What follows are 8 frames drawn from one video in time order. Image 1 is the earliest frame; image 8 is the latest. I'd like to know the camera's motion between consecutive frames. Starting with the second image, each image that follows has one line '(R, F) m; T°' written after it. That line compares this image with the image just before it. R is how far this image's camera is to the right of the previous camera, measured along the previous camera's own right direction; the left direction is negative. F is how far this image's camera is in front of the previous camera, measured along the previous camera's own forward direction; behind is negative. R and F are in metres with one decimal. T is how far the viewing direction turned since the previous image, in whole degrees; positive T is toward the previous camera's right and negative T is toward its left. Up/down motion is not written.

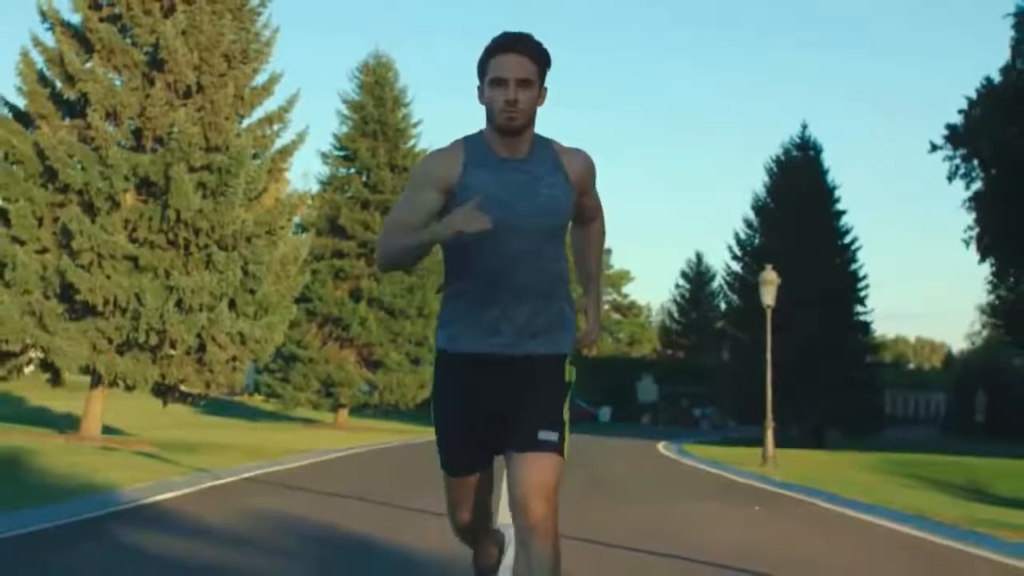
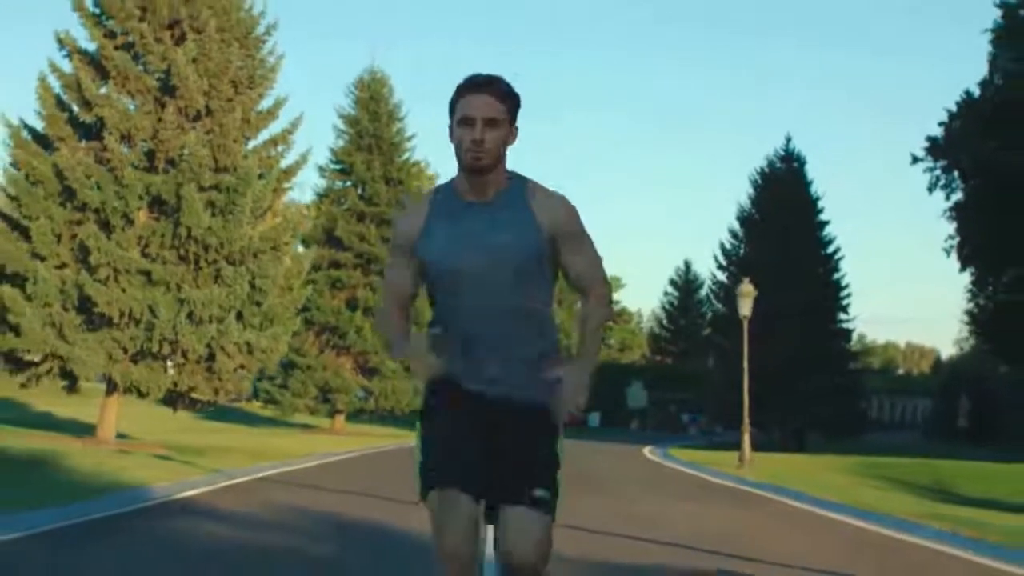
(0.0, -1.7) m; 0°
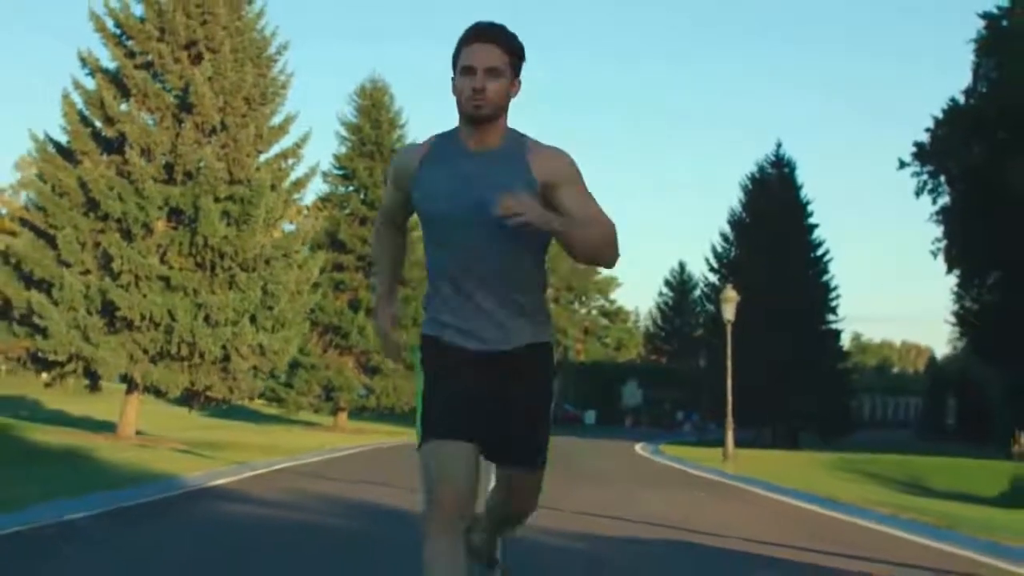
(0.0, -1.8) m; 0°
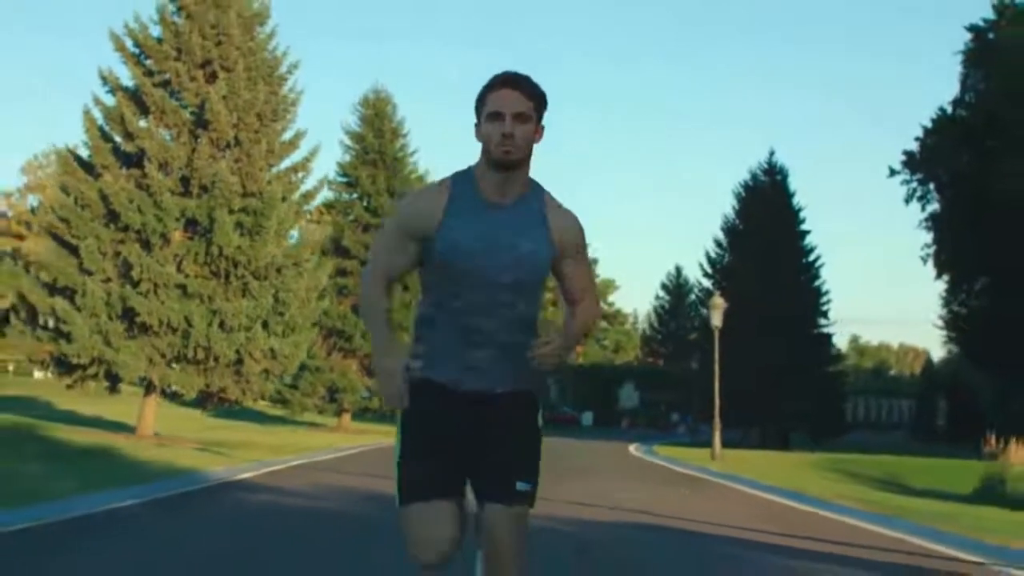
(0.0, -1.7) m; 0°
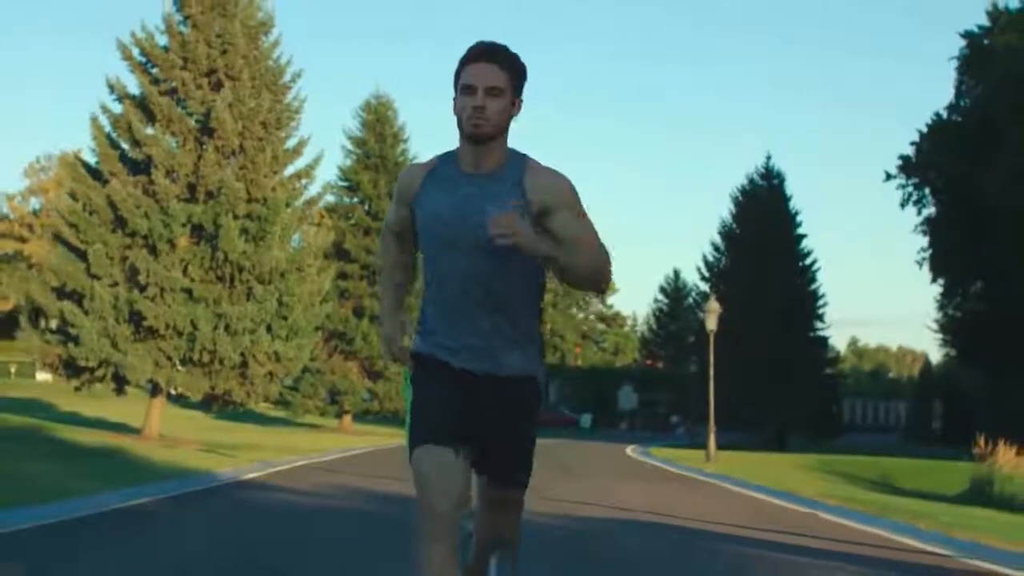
(0.0, -0.7) m; 0°
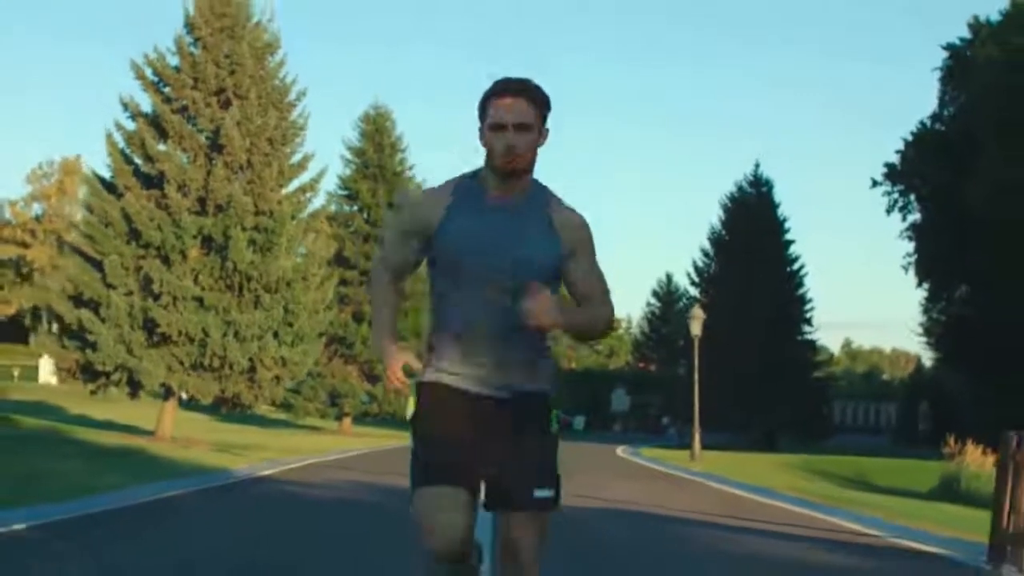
(0.0, -1.8) m; 0°
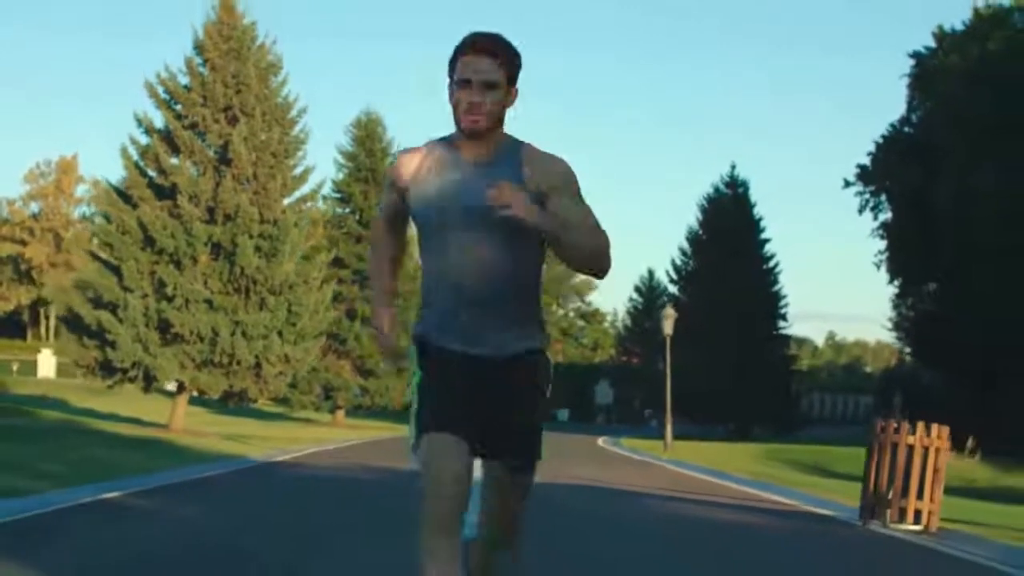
(0.0, -2.9) m; +1°
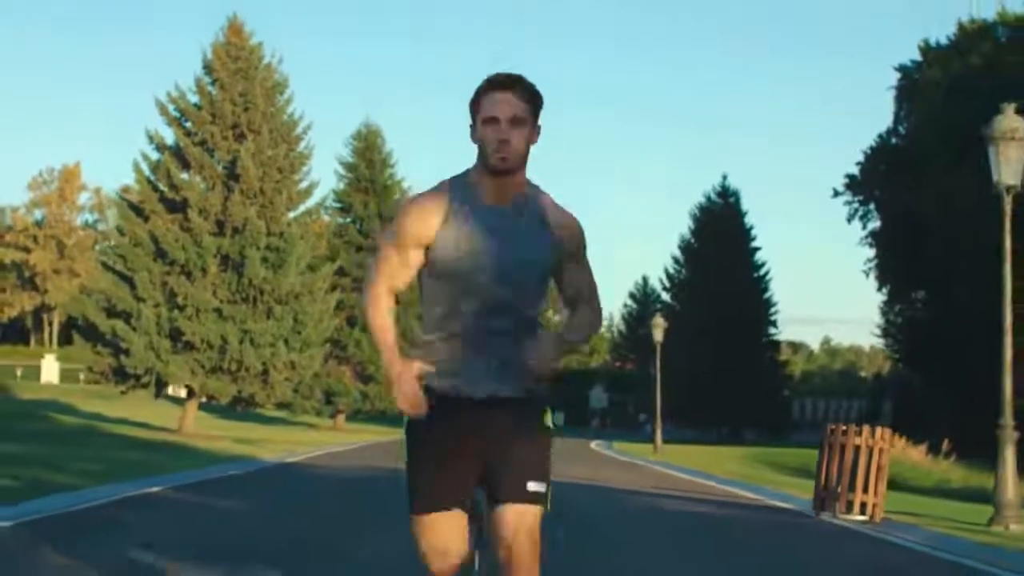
(0.0, -1.7) m; 0°
